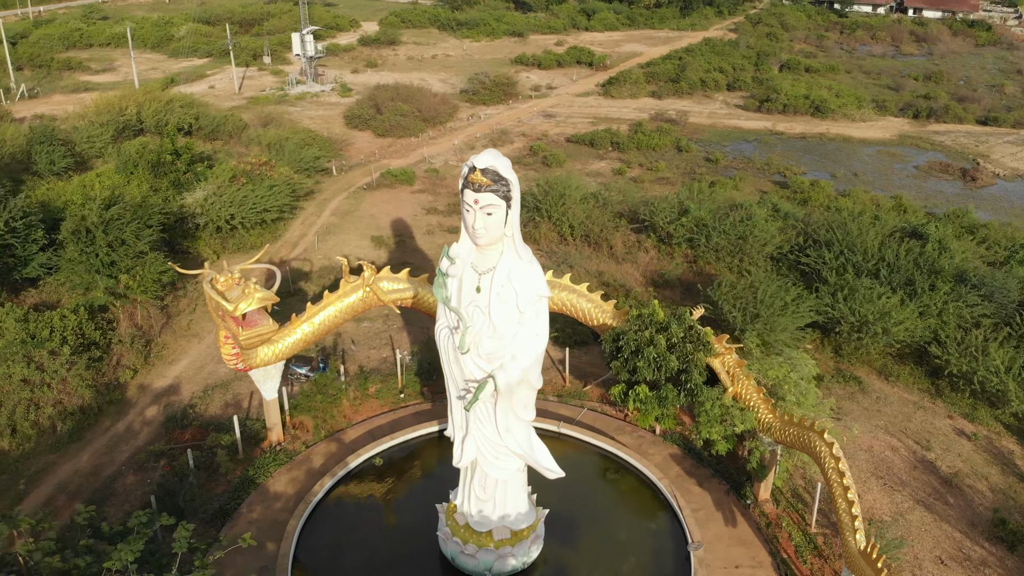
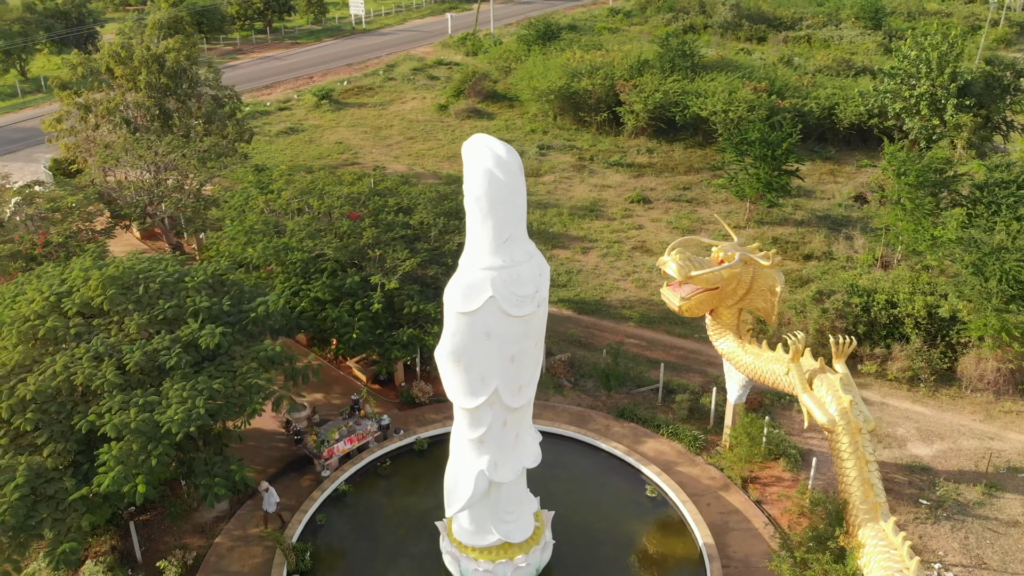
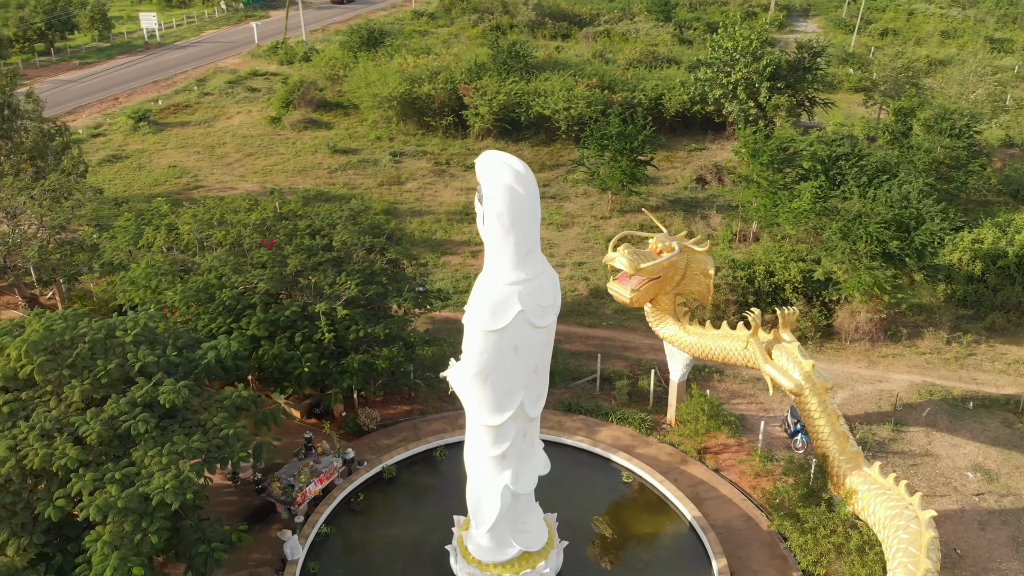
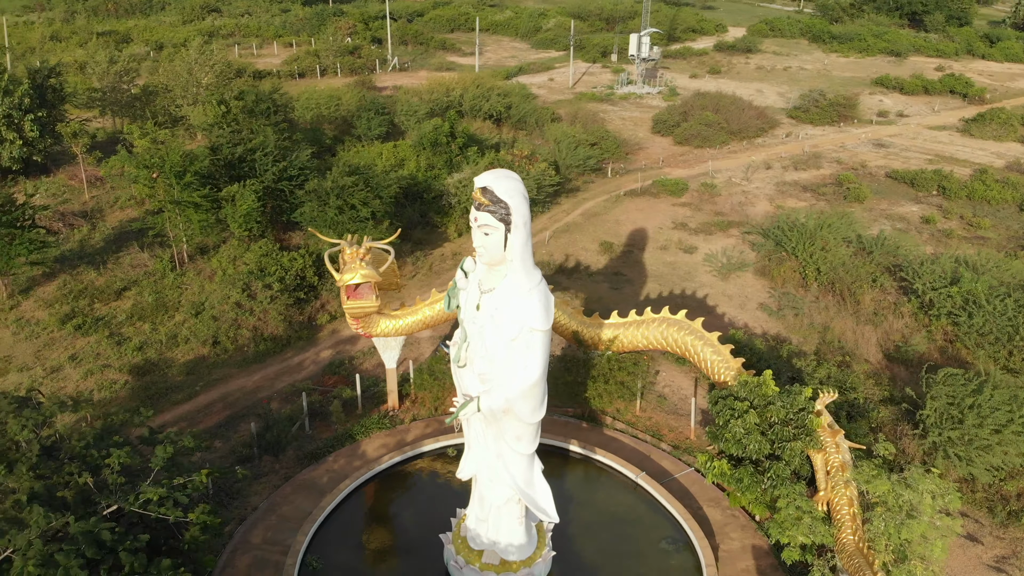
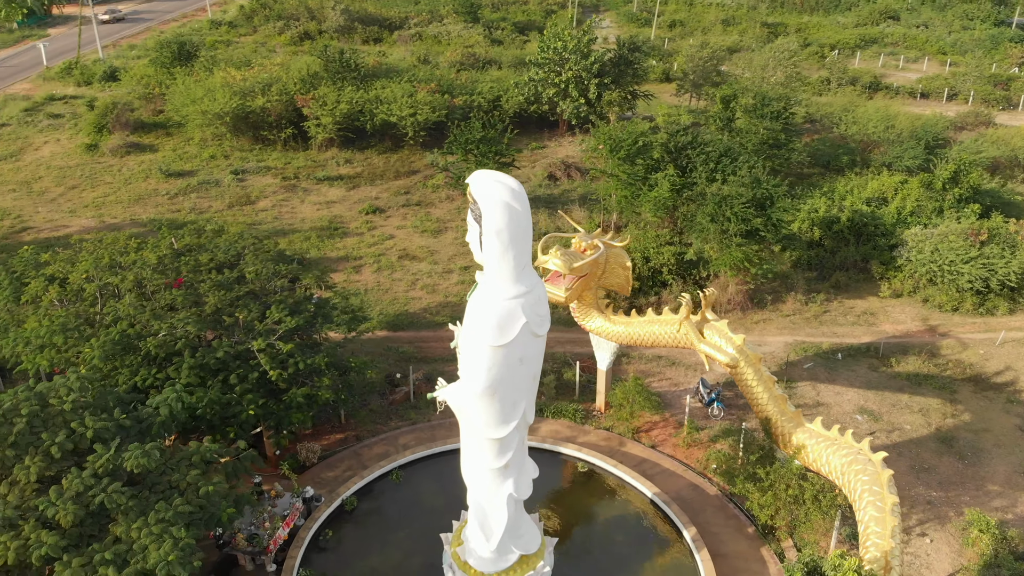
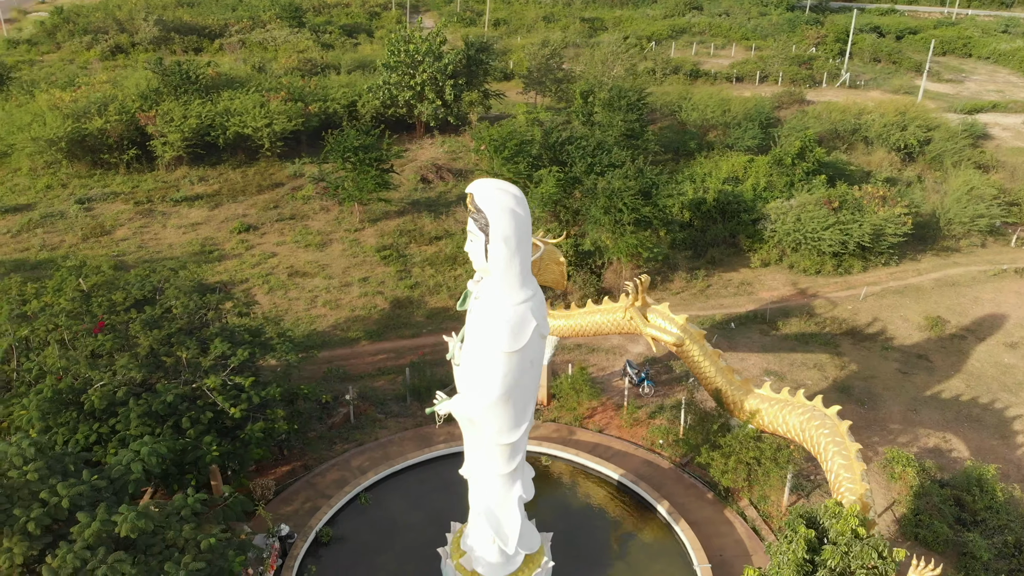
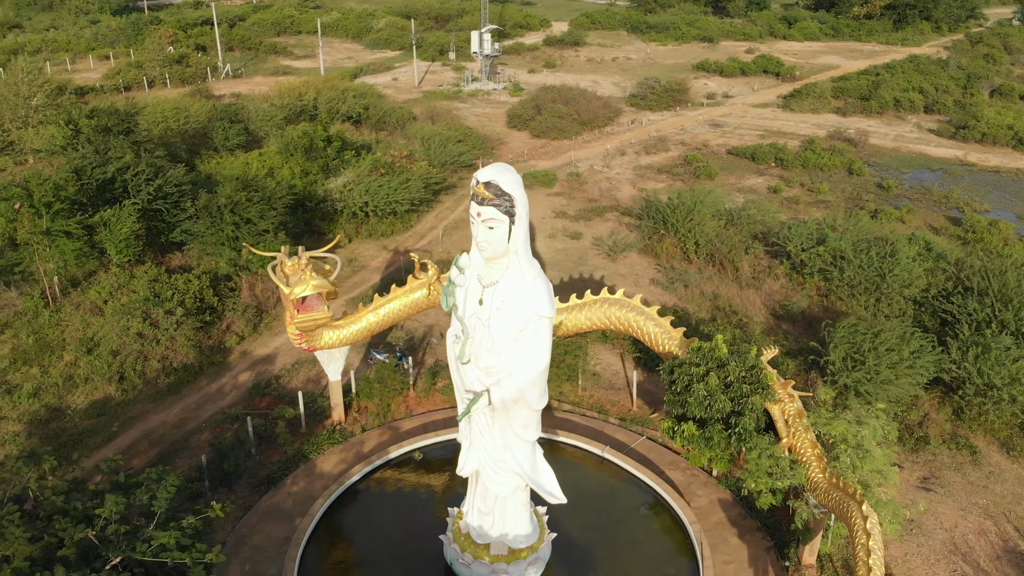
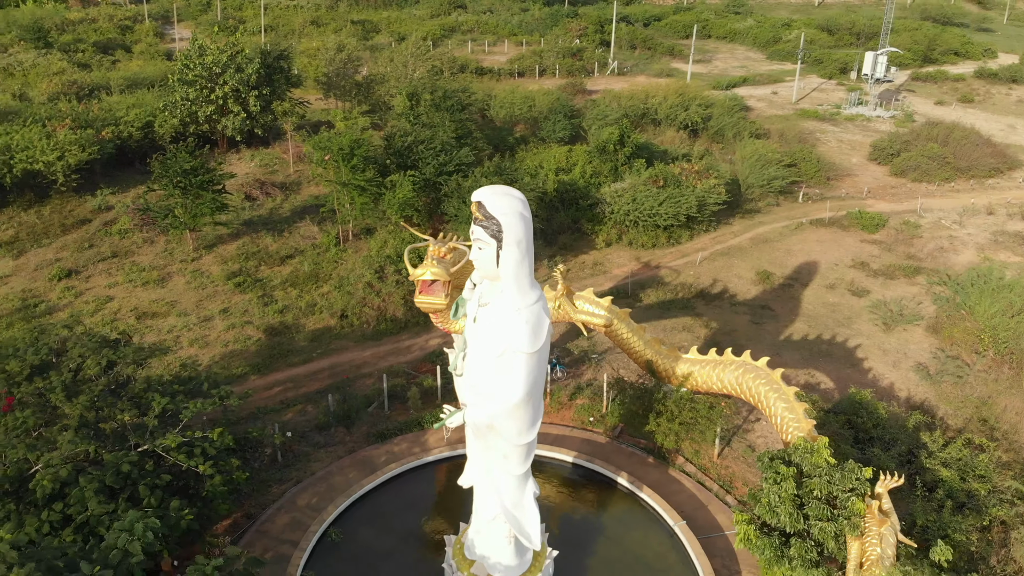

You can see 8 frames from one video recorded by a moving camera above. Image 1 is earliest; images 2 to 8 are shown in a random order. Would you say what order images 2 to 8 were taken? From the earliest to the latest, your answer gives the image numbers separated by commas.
7, 4, 8, 6, 5, 3, 2
